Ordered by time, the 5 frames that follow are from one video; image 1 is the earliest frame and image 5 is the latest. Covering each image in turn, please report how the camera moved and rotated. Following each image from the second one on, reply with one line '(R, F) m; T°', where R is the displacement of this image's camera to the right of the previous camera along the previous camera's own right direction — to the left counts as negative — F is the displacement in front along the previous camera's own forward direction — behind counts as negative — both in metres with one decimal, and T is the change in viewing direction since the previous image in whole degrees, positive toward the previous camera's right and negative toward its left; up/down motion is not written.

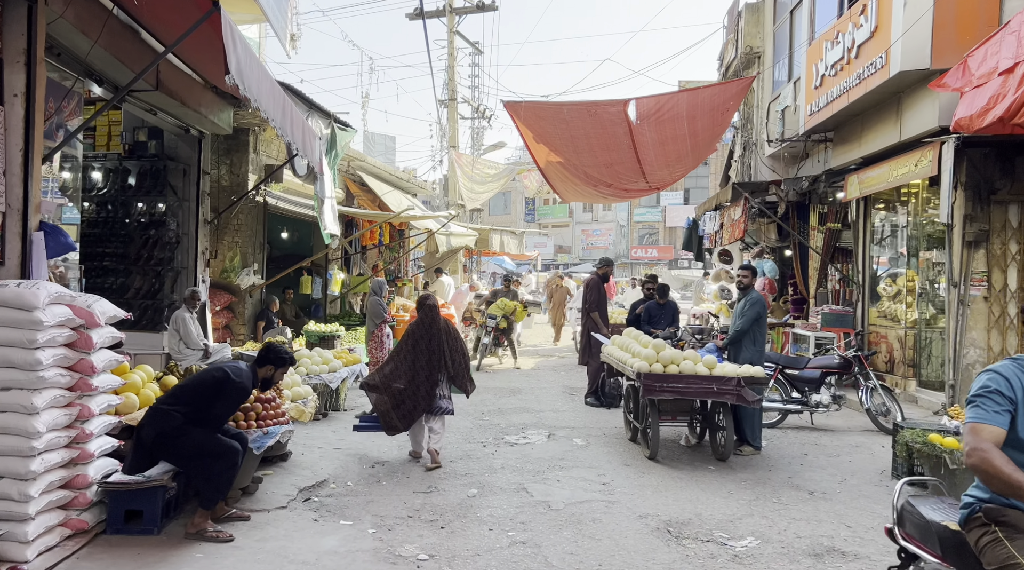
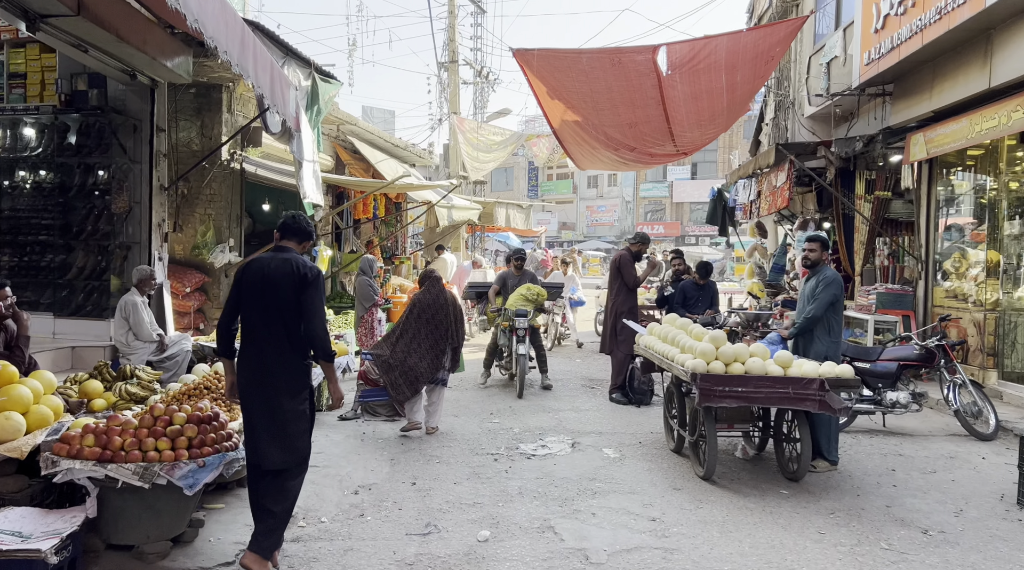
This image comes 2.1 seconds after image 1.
(-0.1, +1.5) m; 0°
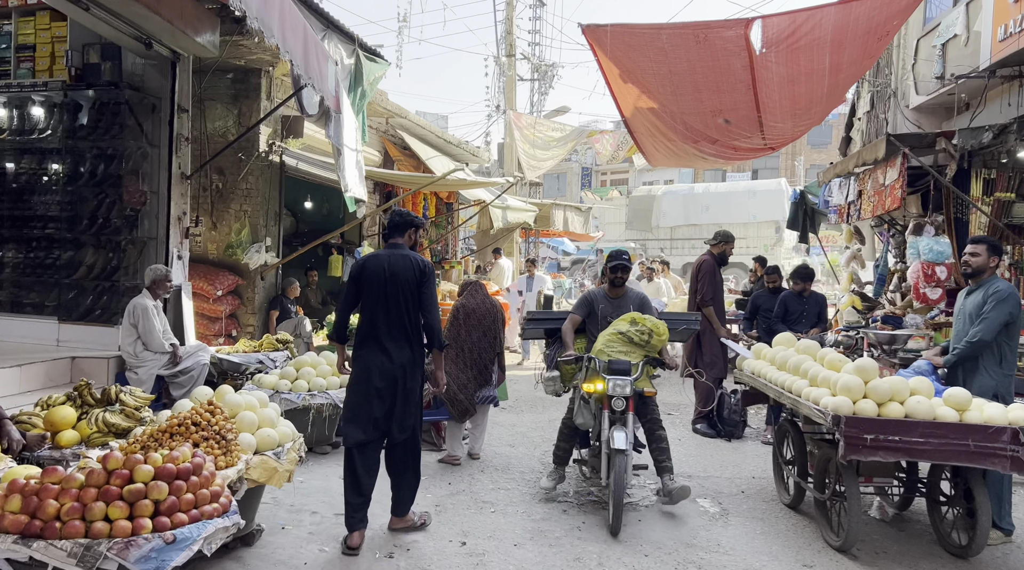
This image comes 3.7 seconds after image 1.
(-0.2, +1.2) m; -3°
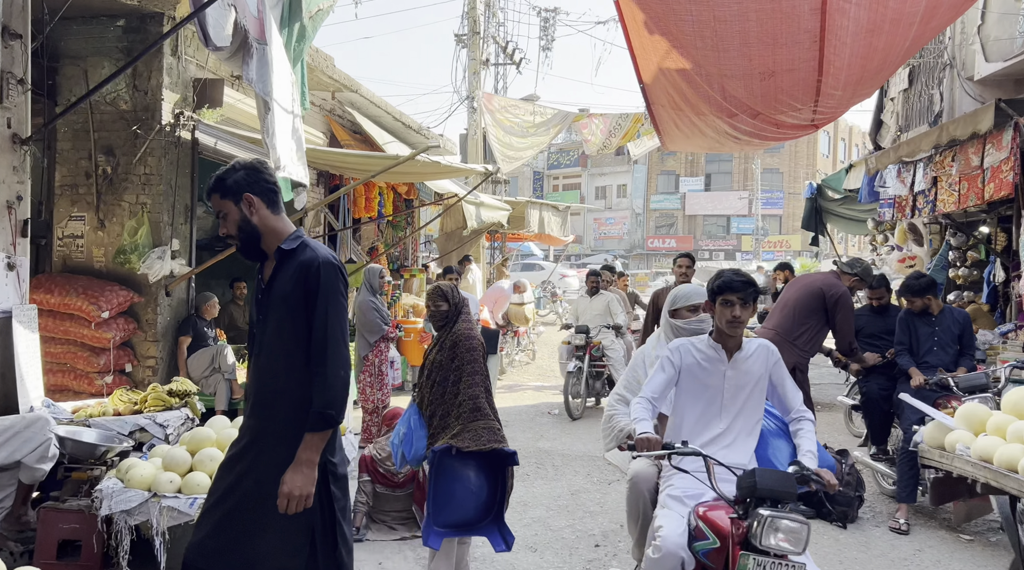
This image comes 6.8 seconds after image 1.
(-0.4, +2.4) m; +4°
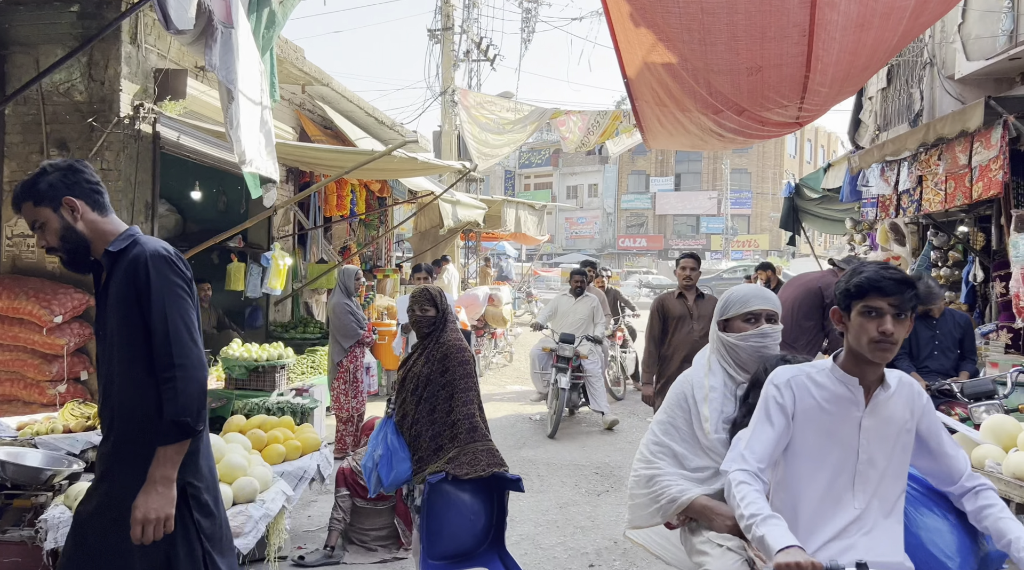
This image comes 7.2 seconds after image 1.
(-0.1, +0.3) m; +2°
